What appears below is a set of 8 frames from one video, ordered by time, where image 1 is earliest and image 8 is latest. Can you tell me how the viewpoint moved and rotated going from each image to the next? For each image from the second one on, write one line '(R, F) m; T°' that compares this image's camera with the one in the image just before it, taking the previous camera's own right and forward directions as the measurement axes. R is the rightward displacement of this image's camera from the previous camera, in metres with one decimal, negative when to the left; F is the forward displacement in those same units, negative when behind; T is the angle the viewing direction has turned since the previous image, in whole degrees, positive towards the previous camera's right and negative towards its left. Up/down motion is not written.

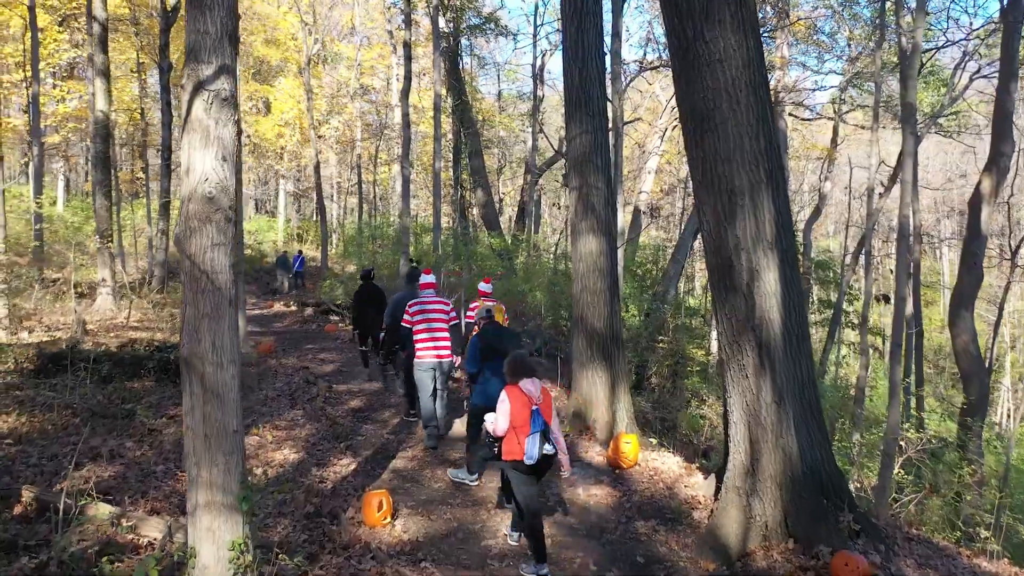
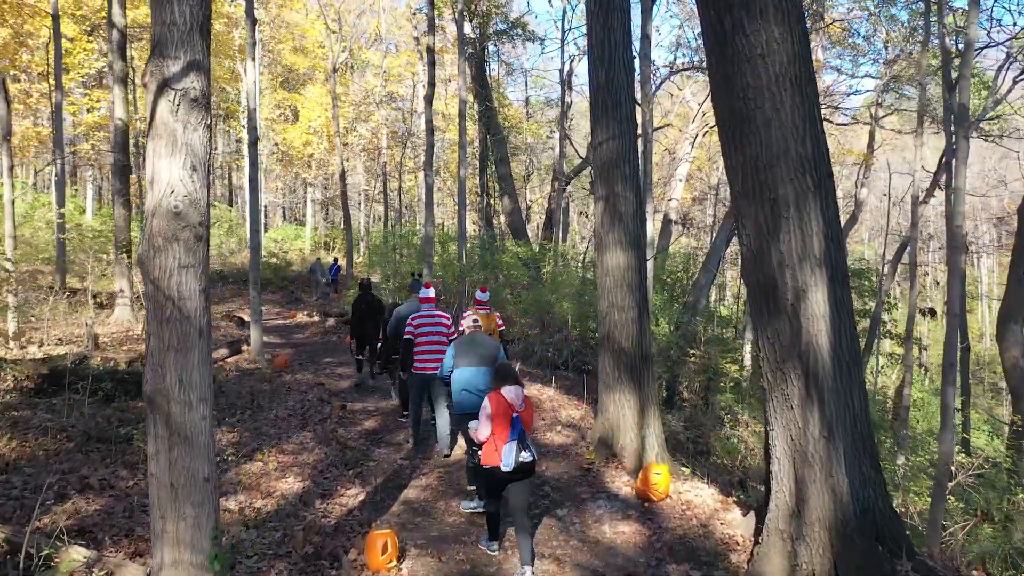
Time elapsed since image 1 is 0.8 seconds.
(+0.1, +0.4) m; -2°
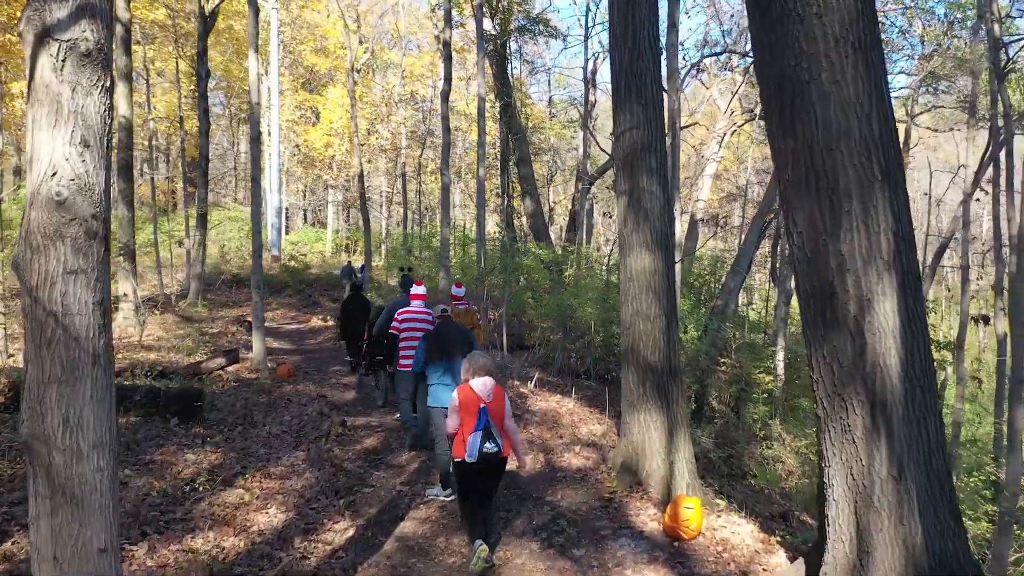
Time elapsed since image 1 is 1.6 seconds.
(+0.1, +0.7) m; -2°
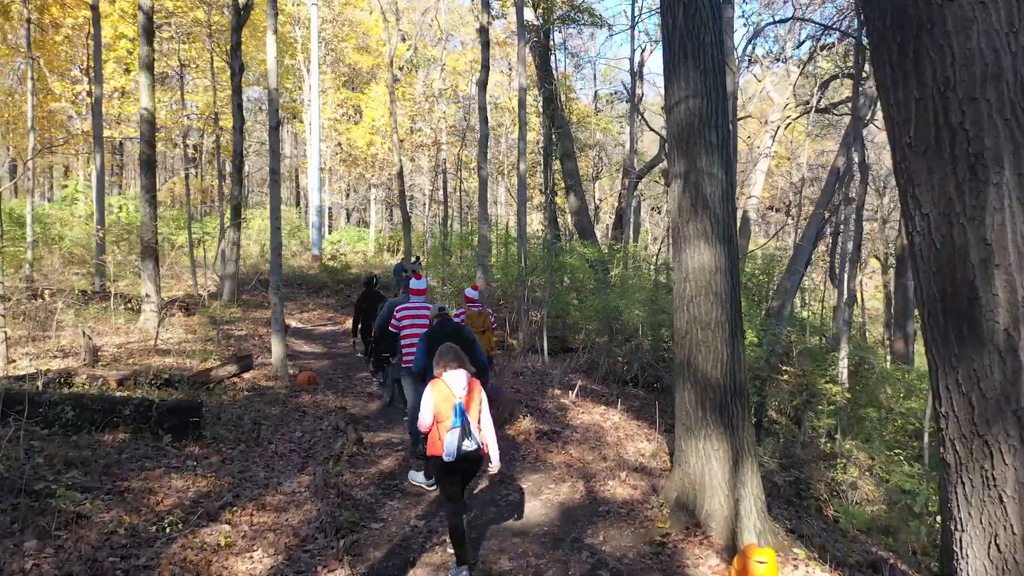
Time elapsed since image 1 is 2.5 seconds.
(+0.1, +0.9) m; -3°
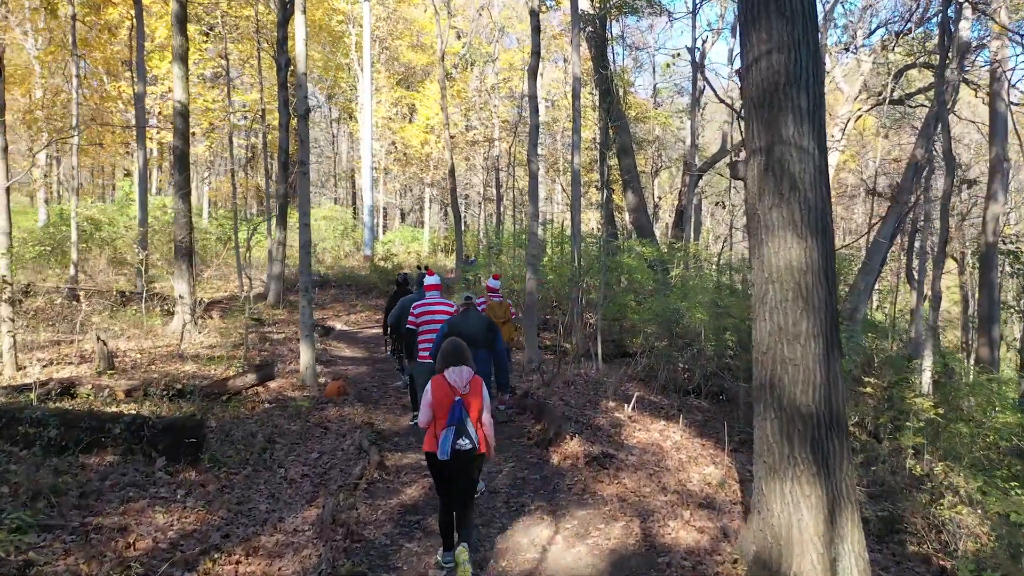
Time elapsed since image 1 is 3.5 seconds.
(+0.1, +0.9) m; -4°
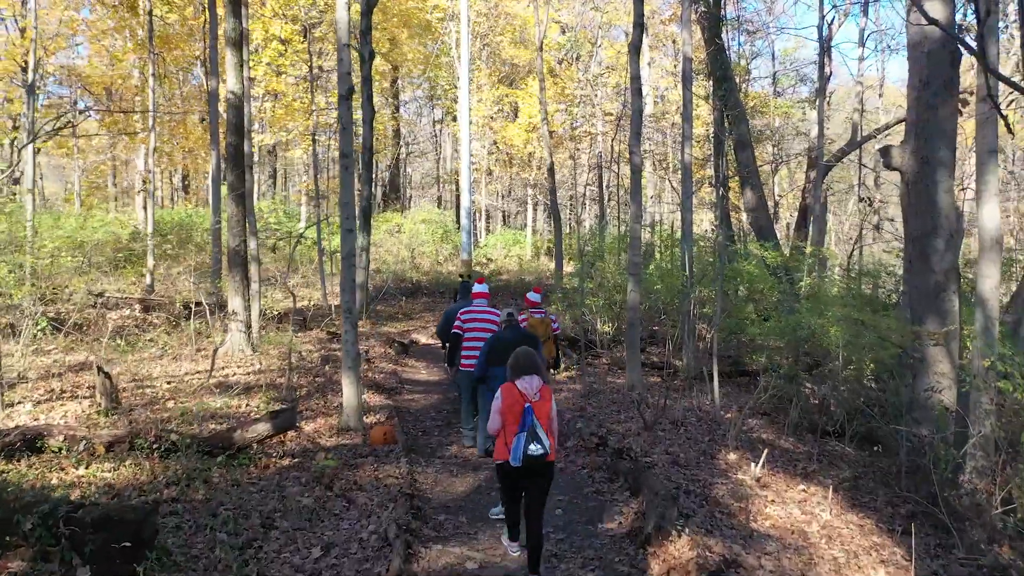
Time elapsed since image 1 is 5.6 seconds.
(+0.1, +1.8) m; -7°
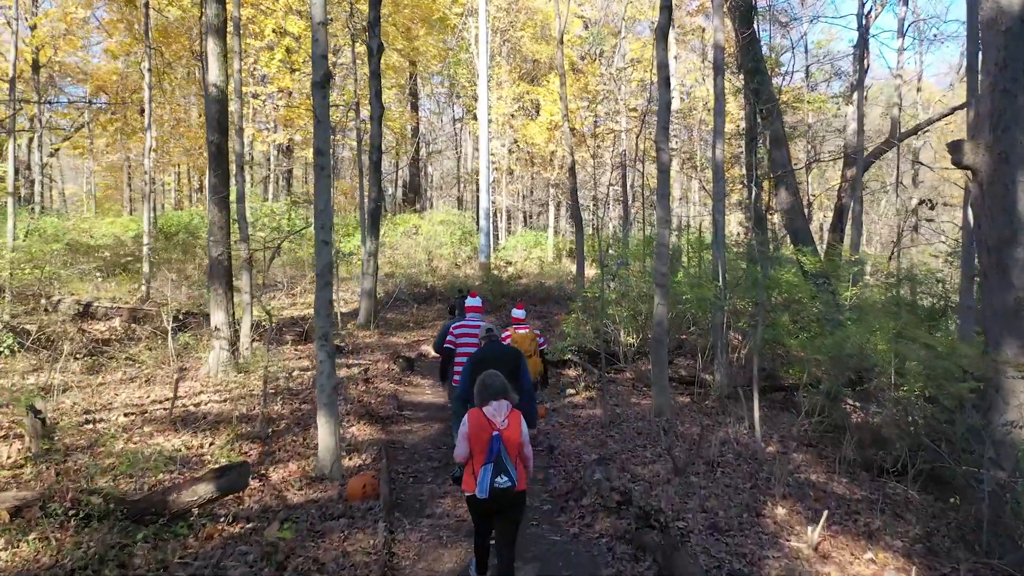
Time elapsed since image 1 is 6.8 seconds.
(+0.1, +1.1) m; -2°
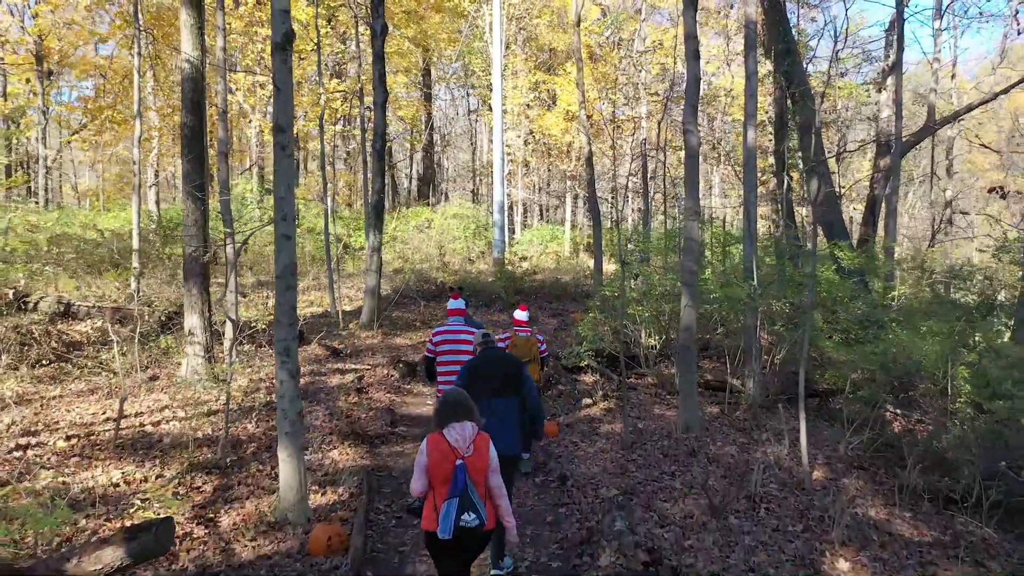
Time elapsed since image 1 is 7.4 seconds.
(+0.1, +1.1) m; -1°
